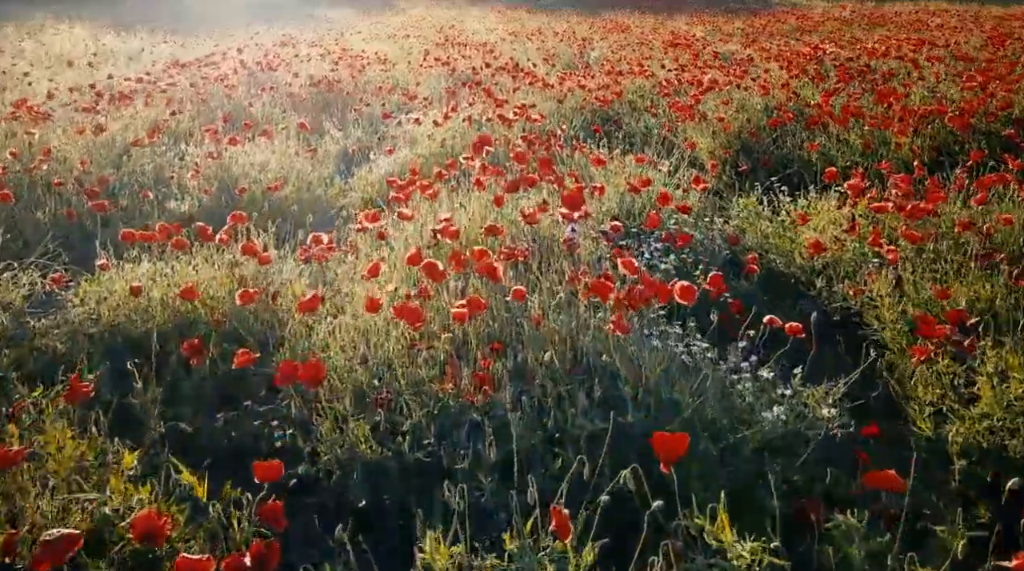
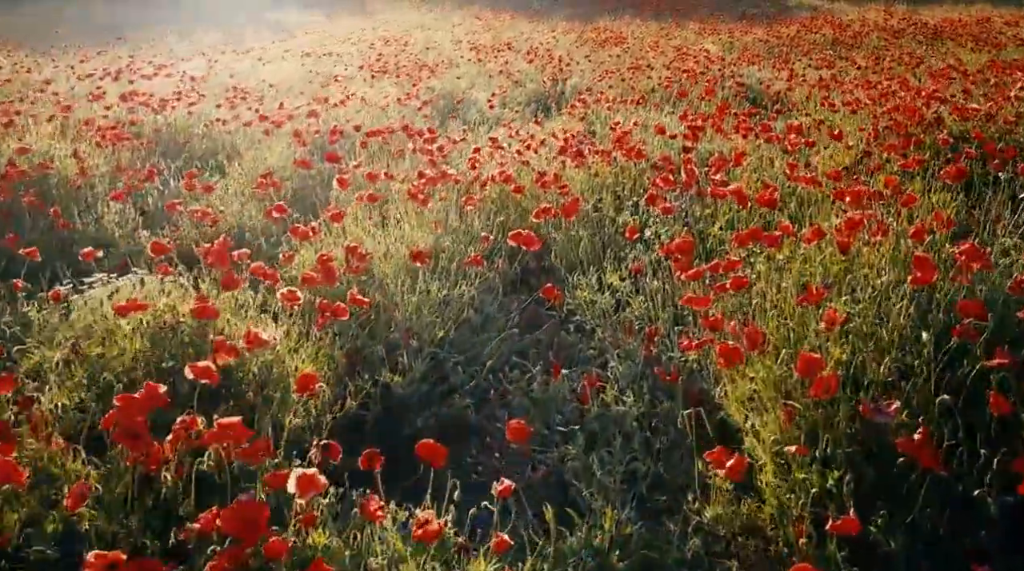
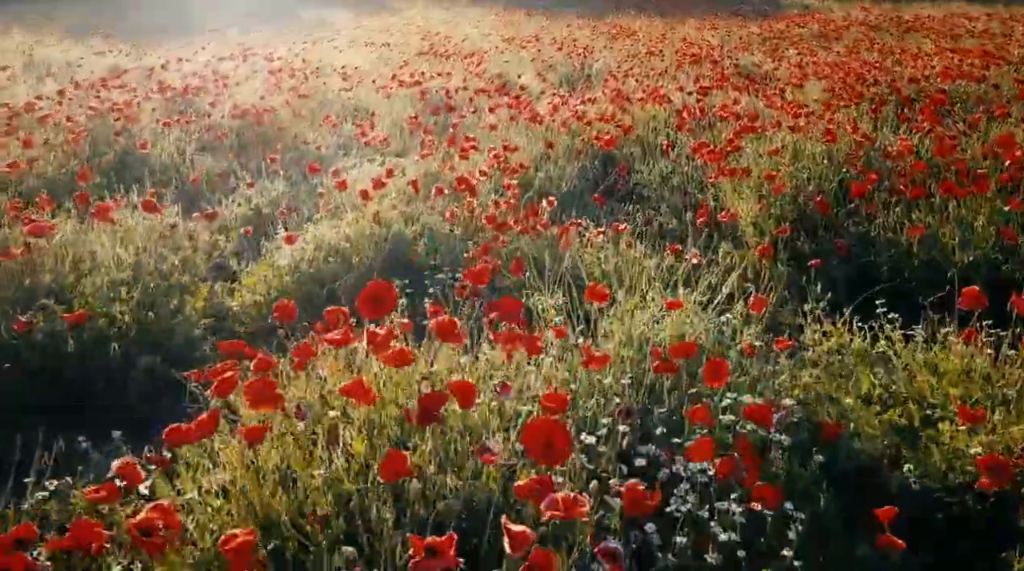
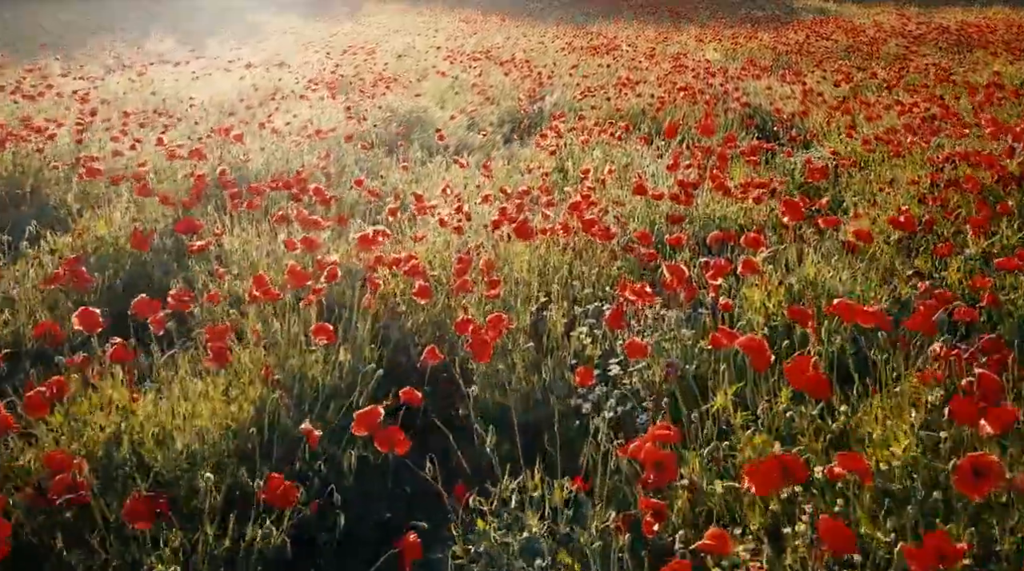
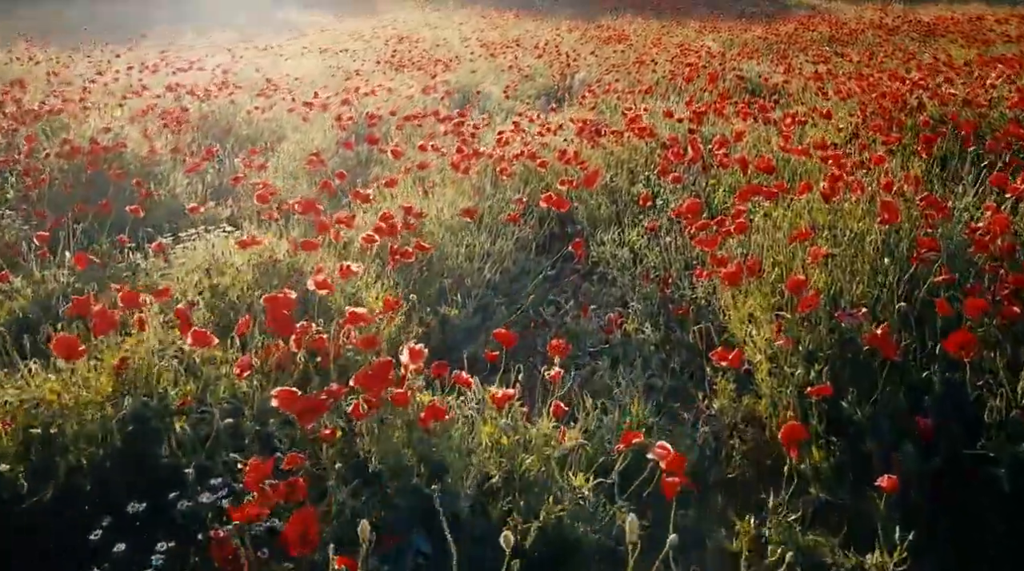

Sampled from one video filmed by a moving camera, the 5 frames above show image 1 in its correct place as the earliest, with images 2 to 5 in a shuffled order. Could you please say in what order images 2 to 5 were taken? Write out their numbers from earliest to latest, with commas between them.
3, 5, 2, 4
